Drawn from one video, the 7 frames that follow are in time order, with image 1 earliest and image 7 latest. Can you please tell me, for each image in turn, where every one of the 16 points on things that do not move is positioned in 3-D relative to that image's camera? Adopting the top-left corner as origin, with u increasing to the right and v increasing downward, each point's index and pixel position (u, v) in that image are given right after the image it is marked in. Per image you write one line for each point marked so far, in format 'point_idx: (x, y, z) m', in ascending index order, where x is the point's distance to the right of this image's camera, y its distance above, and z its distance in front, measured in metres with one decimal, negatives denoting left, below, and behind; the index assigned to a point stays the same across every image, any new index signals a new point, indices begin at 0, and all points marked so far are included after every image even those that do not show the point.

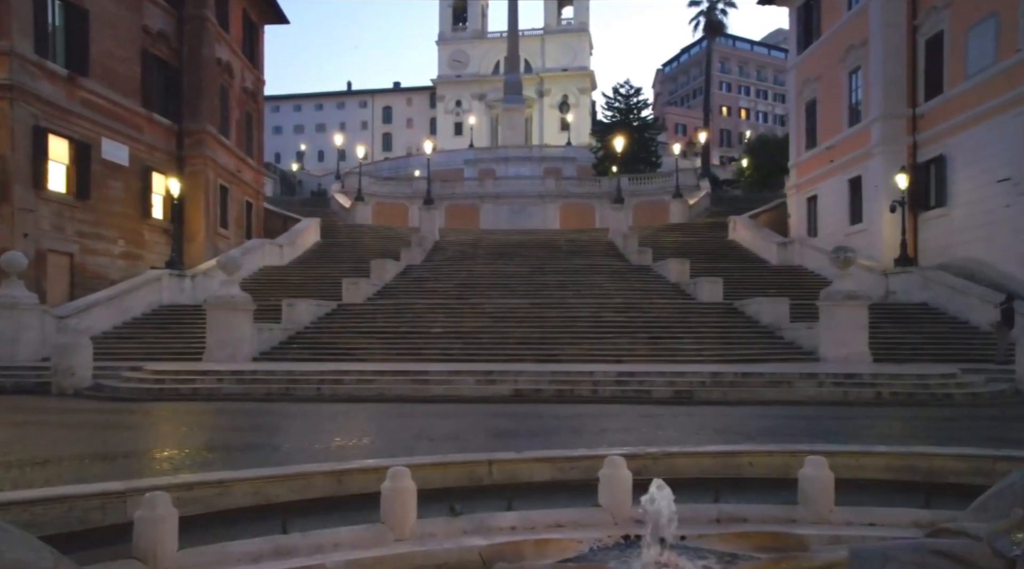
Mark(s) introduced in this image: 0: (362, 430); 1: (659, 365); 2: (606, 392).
0: (-2.0, -2.0, +11.9) m
1: (+3.2, -1.7, +18.5) m
2: (+1.7, -1.9, +15.6) m
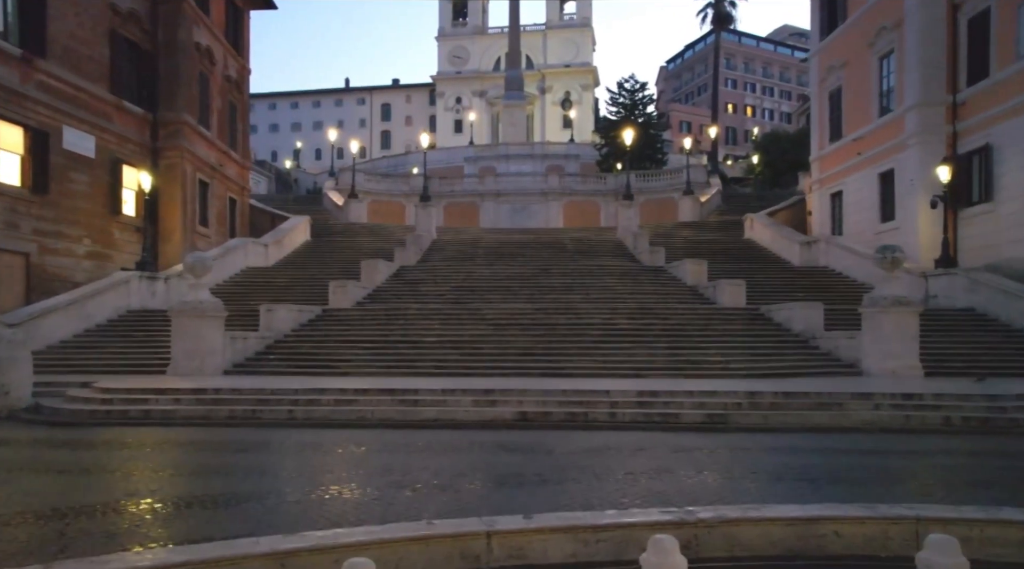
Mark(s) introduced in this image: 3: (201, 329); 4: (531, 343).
0: (-2.0, -2.1, +9.7) m
1: (+3.2, -1.8, +16.2) m
2: (+1.7, -2.0, +13.3) m
3: (-6.5, -0.9, +18.3) m
4: (+0.4, -1.3, +19.1) m
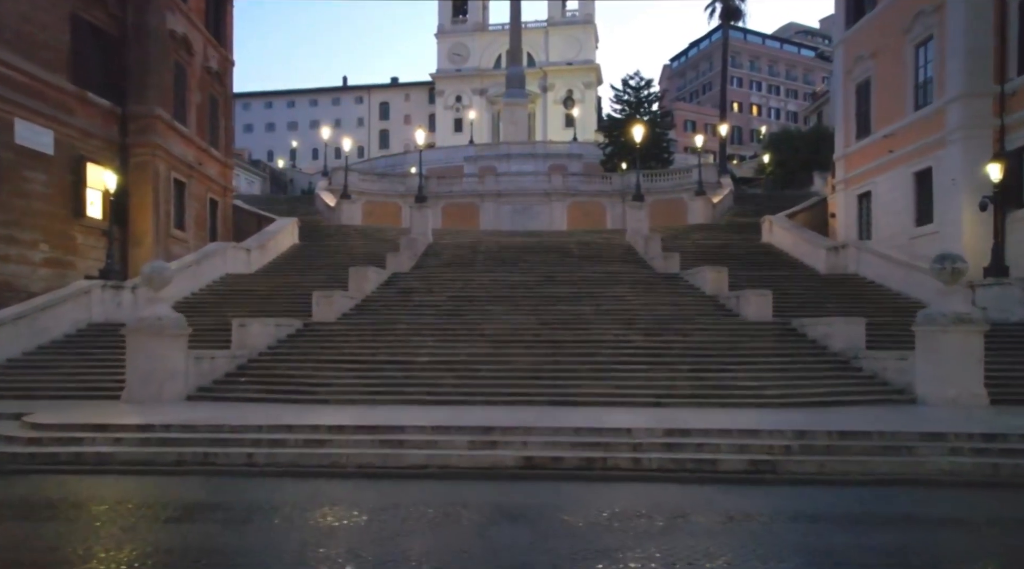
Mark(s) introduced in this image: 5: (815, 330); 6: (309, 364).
0: (-1.9, -2.3, +7.4) m
1: (+3.3, -2.1, +13.9) m
2: (+1.8, -2.2, +11.1) m
3: (-6.4, -1.2, +16.1) m
4: (+0.5, -1.5, +16.8) m
5: (+6.3, -1.0, +18.2) m
6: (-4.1, -1.6, +17.8) m
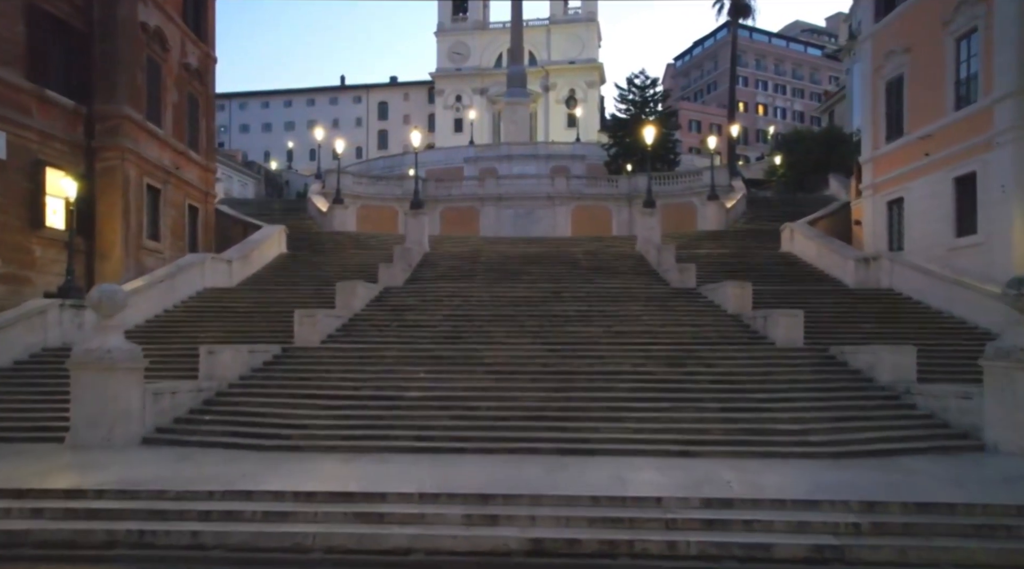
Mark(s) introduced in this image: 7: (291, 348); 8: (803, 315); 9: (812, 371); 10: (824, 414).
0: (-1.9, -2.7, +5.3) m
1: (+3.3, -2.5, +11.8) m
2: (+1.8, -2.7, +8.9) m
3: (-6.4, -1.6, +14.0) m
4: (+0.5, -1.9, +14.7) m
5: (+6.4, -1.4, +16.1) m
6: (-4.0, -2.0, +15.7) m
7: (-4.5, -1.3, +18.1) m
8: (+6.4, -0.6, +19.6) m
9: (+5.5, -1.6, +16.1) m
10: (+5.1, -2.1, +14.2) m
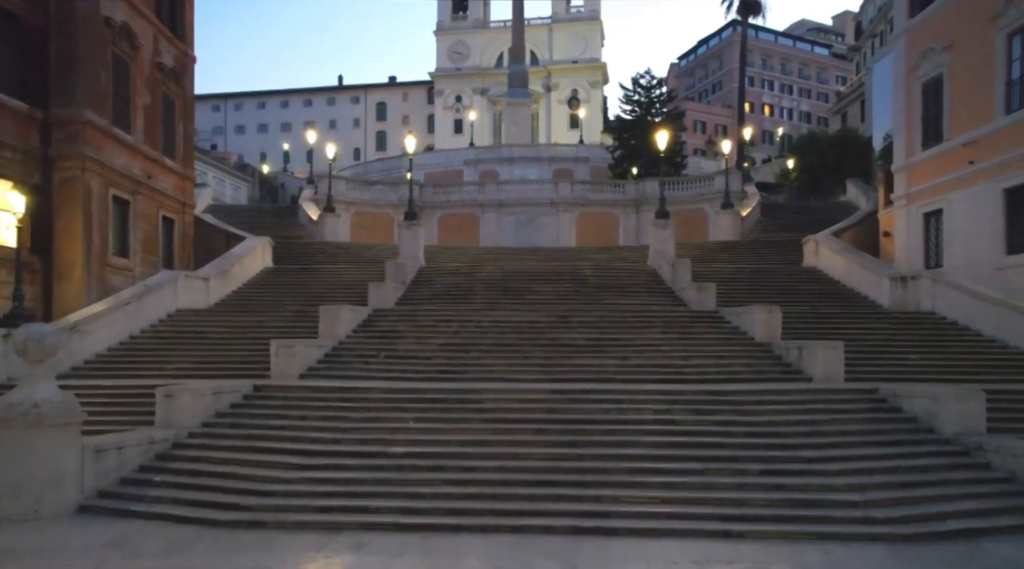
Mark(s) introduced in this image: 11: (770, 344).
0: (-1.8, -3.3, +3.1) m
1: (+3.4, -3.0, +9.6) m
2: (+1.9, -3.2, +6.7) m
3: (-6.3, -2.1, +11.8) m
4: (+0.6, -2.5, +12.5) m
5: (+6.4, -1.9, +13.9) m
6: (-4.0, -2.6, +13.4) m
7: (-4.5, -1.9, +15.9) m
8: (+6.5, -1.1, +17.4) m
9: (+5.5, -2.1, +13.9) m
10: (+5.1, -2.6, +12.0) m
11: (+5.4, -1.2, +18.3) m
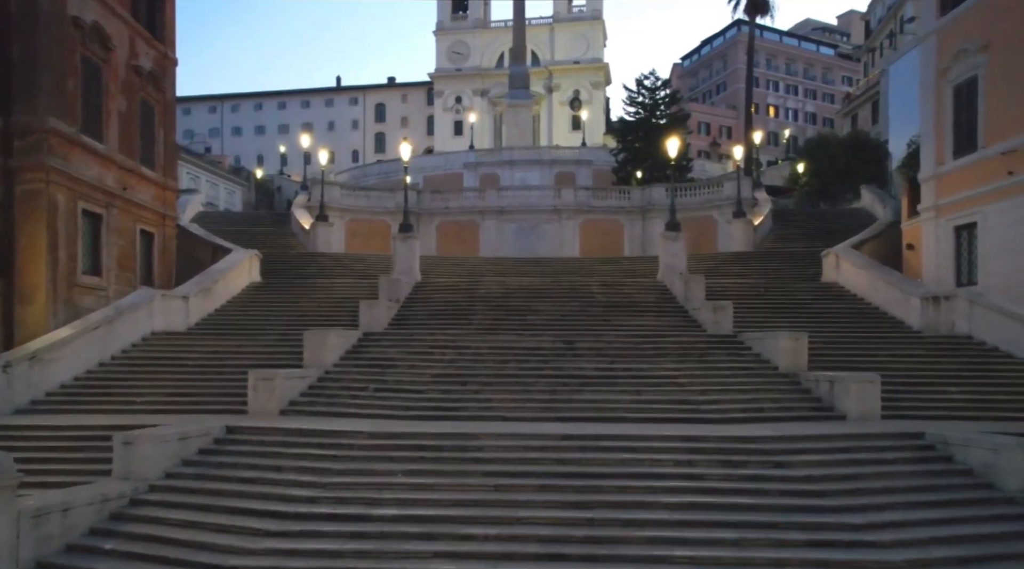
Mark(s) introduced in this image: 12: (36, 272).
0: (-1.8, -3.8, +1.4) m
1: (+3.4, -3.5, +7.9) m
2: (+1.9, -3.7, +5.1) m
3: (-6.3, -2.6, +10.1) m
4: (+0.6, -3.0, +10.9) m
5: (+6.5, -2.4, +12.2) m
6: (-4.0, -3.1, +11.8) m
7: (-4.5, -2.3, +14.3) m
8: (+6.5, -1.6, +15.8) m
9: (+5.6, -2.6, +12.2) m
10: (+5.1, -3.1, +10.3) m
11: (+5.4, -1.7, +16.6) m
12: (-10.2, +0.3, +18.8) m
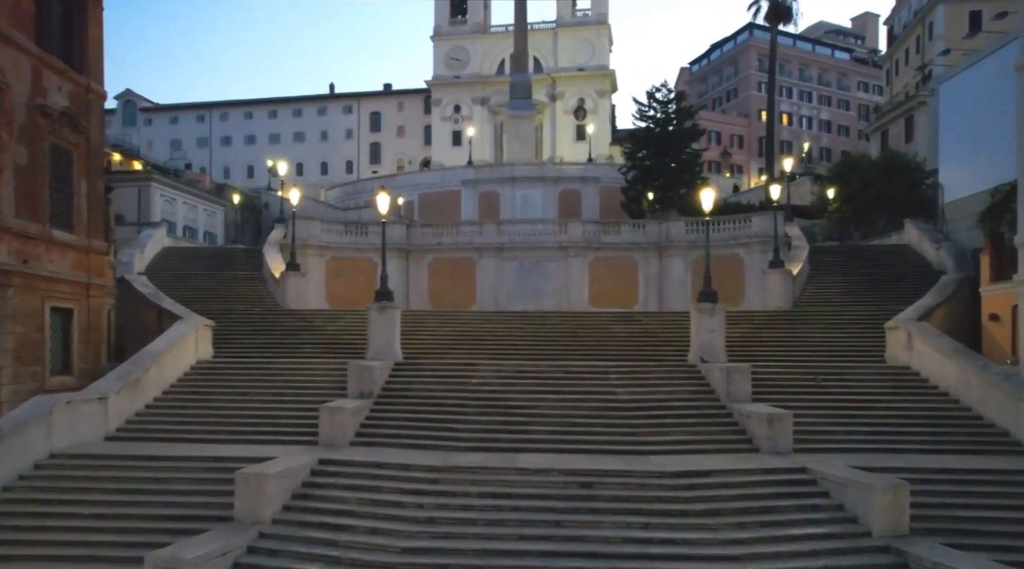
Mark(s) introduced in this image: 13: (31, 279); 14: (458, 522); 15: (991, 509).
0: (-1.9, -5.8, -3.2) m
1: (+3.4, -5.5, +3.3) m
2: (+1.9, -5.7, +0.4) m
3: (-6.3, -4.7, +5.5) m
4: (+0.6, -5.0, +6.2) m
5: (+6.4, -4.4, +7.6) m
6: (-4.0, -5.1, +7.2) m
7: (-4.5, -4.4, +9.6) m
8: (+6.5, -3.6, +11.1) m
9: (+5.6, -4.6, +7.5) m
10: (+5.1, -5.1, +5.7) m
11: (+5.4, -3.7, +12.0) m
12: (-10.2, -1.7, +14.2) m
13: (-10.1, +0.1, +18.5) m
14: (-0.8, -3.6, +13.2) m
15: (+7.7, -3.3, +13.7) m
